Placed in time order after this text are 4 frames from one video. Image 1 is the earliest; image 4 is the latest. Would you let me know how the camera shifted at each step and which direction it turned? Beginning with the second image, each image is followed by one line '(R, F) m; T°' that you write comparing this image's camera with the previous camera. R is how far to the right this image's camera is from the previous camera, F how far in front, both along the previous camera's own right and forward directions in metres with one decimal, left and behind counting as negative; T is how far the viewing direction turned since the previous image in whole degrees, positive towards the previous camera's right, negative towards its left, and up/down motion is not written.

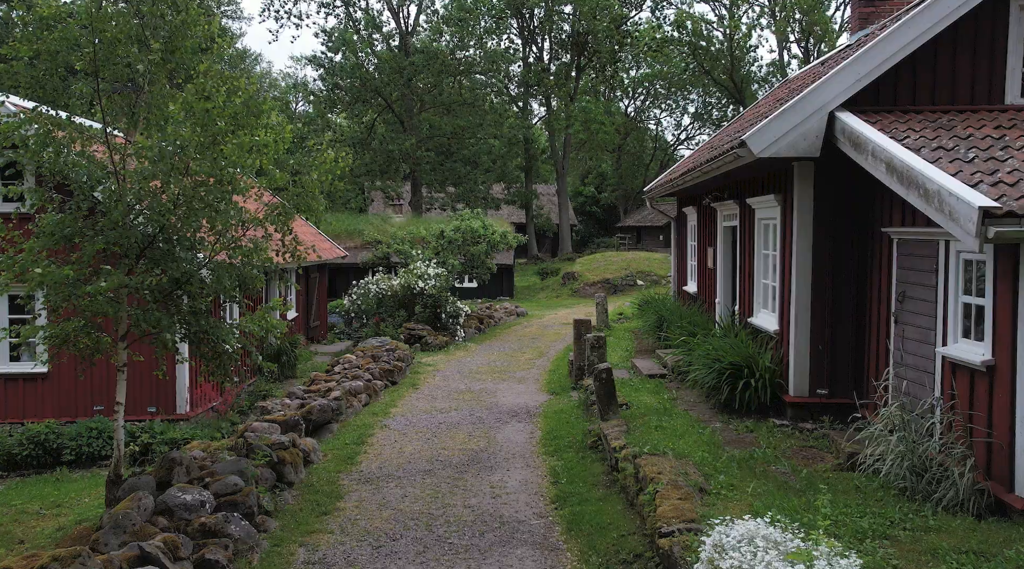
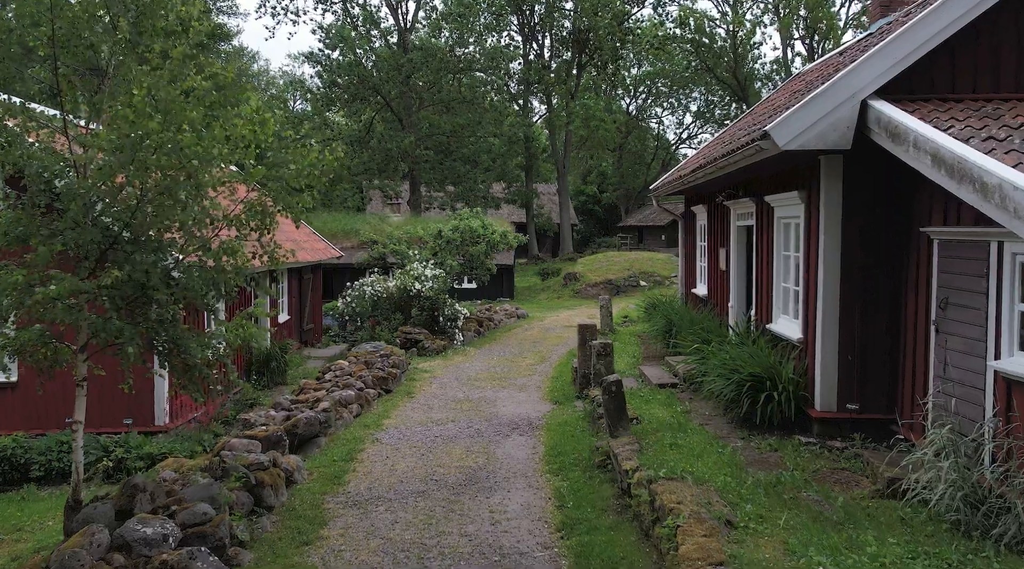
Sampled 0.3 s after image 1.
(0.0, +0.6) m; 0°
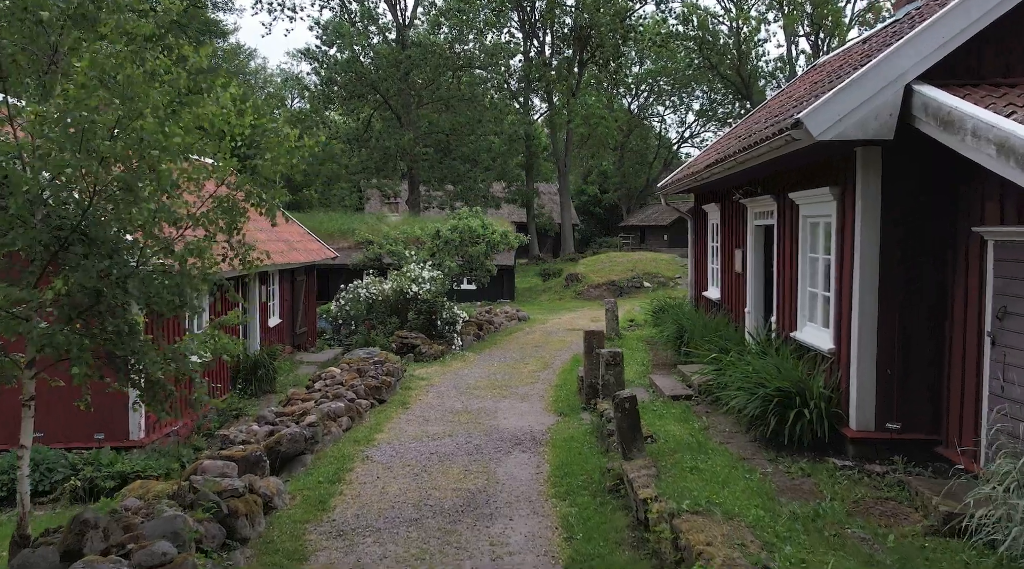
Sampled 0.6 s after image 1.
(0.0, +0.7) m; 0°
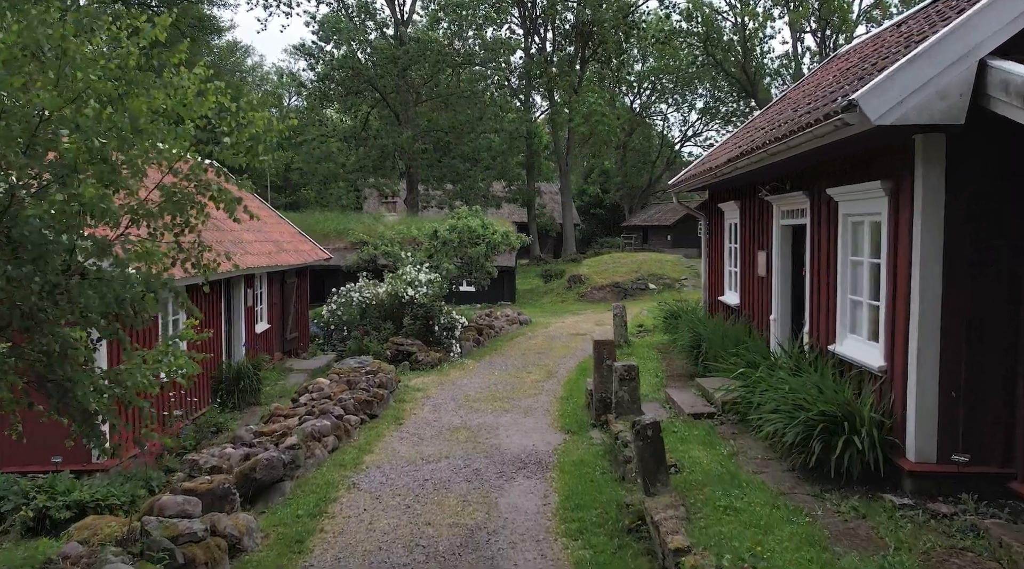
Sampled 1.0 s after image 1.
(0.0, +0.9) m; 0°
